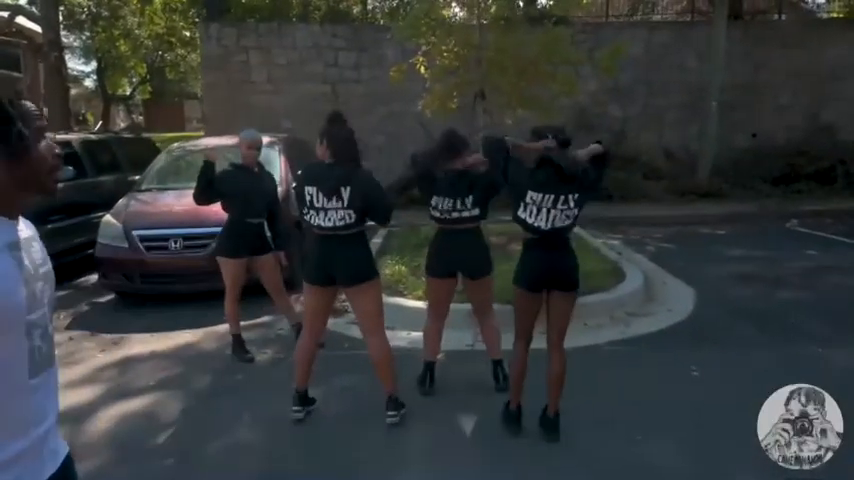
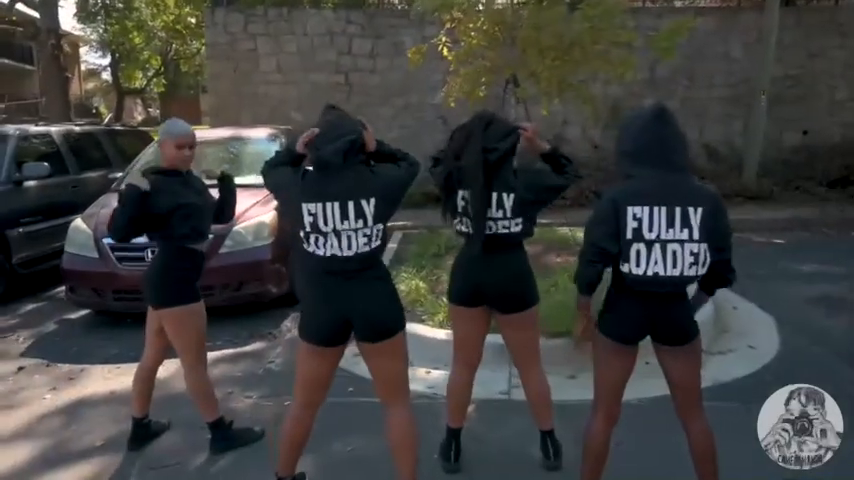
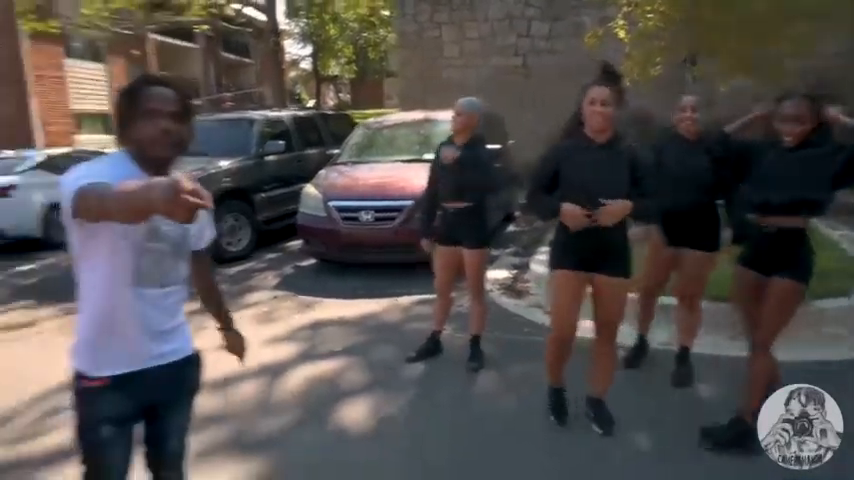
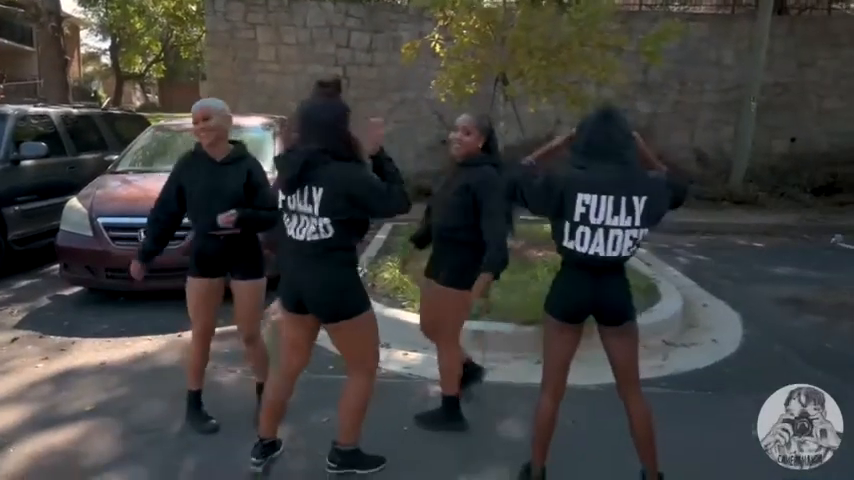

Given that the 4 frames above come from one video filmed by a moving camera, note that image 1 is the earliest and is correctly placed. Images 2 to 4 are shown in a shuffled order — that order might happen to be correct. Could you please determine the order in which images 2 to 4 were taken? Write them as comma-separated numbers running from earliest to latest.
2, 4, 3
